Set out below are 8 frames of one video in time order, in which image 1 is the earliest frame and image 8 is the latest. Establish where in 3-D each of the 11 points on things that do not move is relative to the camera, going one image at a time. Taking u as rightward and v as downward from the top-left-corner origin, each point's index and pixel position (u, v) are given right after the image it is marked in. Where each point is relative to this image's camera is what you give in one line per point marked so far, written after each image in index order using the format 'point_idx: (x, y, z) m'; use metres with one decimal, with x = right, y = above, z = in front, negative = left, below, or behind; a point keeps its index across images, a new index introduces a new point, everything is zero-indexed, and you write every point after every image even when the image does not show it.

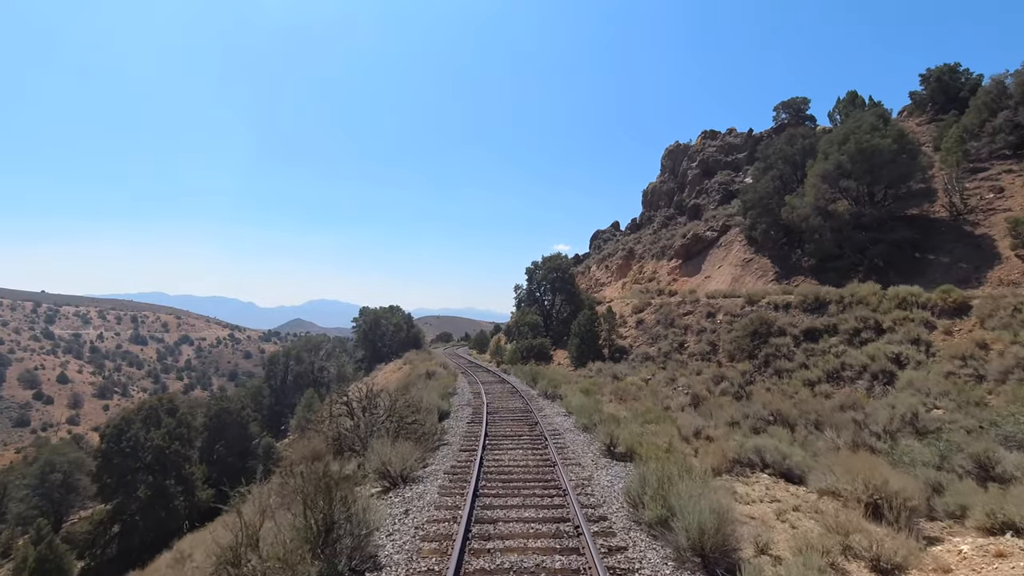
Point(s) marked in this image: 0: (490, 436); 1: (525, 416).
0: (-0.6, -3.9, +12.2) m
1: (+0.4, -4.0, +14.8) m
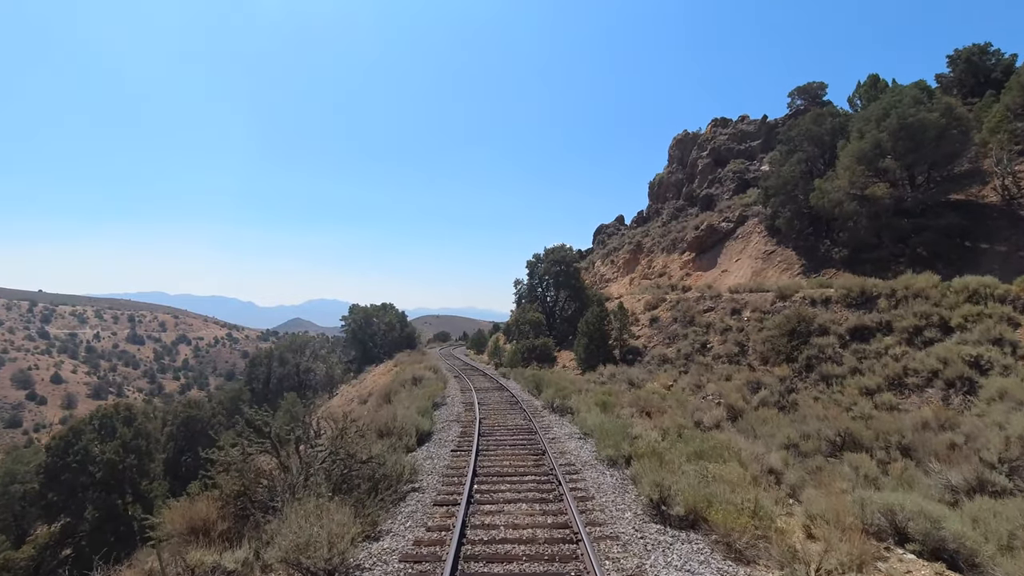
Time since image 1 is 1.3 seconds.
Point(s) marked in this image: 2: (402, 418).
0: (-0.6, -3.5, +9.0) m
1: (+0.4, -3.7, +11.6) m
2: (-2.9, -3.4, +12.2) m
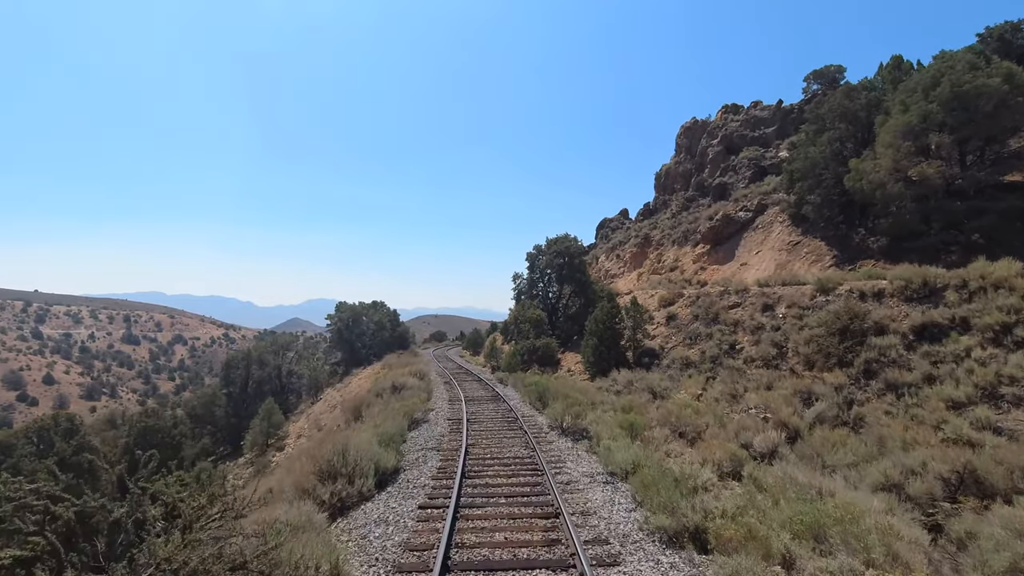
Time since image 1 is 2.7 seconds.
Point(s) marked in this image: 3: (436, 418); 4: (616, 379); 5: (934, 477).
0: (-0.7, -3.2, +5.7) m
1: (+0.3, -3.4, +8.3) m
2: (-2.9, -3.0, +8.9) m
3: (-2.2, -3.9, +13.8) m
4: (+4.3, -3.8, +19.5) m
5: (+8.0, -3.6, +9.0) m
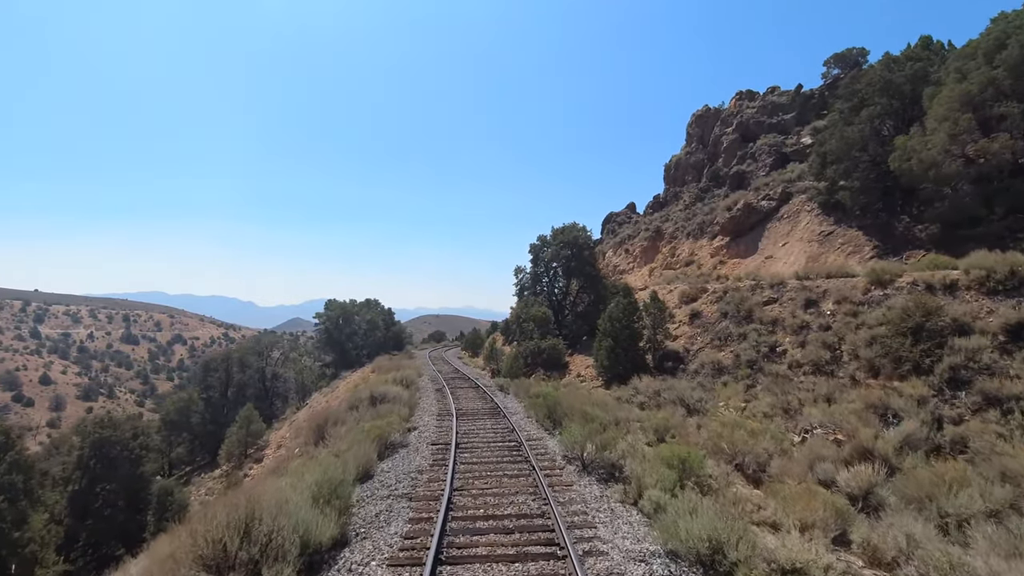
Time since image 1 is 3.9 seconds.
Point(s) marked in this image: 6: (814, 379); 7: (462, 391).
0: (-0.6, -2.9, +2.7) m
1: (+0.3, -3.1, +5.3) m
2: (-2.9, -2.8, +5.9) m
3: (-2.2, -3.6, +10.8) m
4: (+4.4, -3.5, +16.5) m
5: (+8.1, -3.3, +5.9) m
6: (+9.7, -2.9, +15.1) m
7: (-2.1, -4.3, +19.6) m
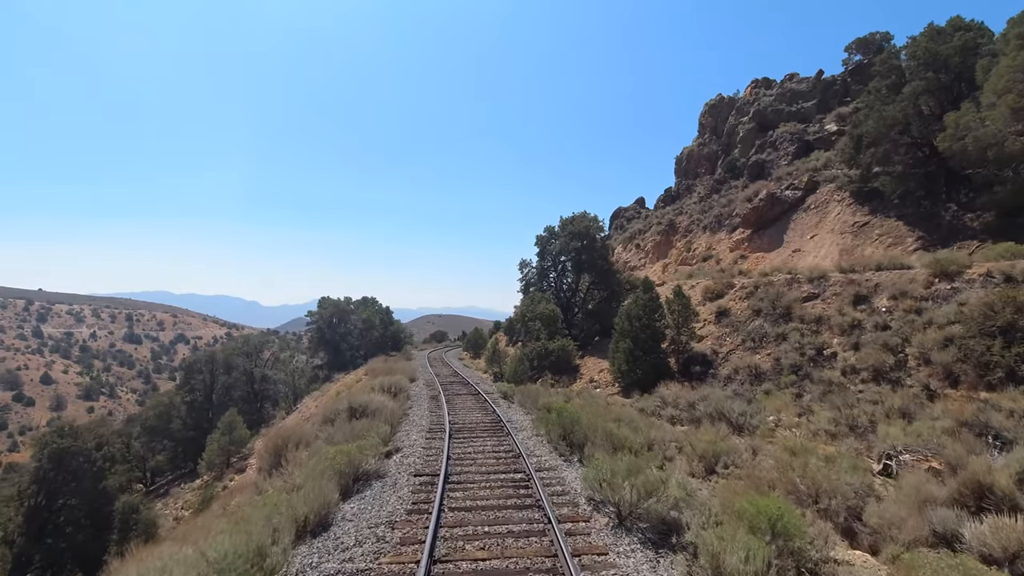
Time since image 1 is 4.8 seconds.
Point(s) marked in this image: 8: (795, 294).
0: (-0.6, -2.7, +0.3) m
1: (+0.4, -2.8, +2.9) m
2: (-2.8, -2.5, +3.6) m
3: (-2.1, -3.3, +8.5) m
4: (+4.5, -3.3, +14.1) m
5: (+8.2, -3.1, +3.5) m
6: (+9.9, -2.7, +12.6) m
7: (-1.9, -4.1, +17.2) m
8: (+11.0, -0.2, +18.2) m
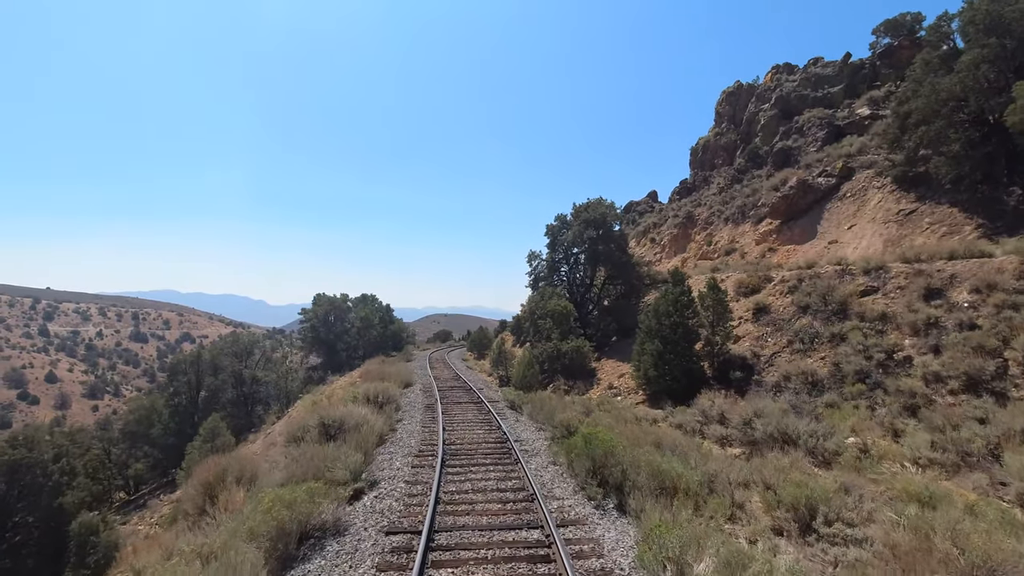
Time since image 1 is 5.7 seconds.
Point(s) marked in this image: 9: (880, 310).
0: (-0.5, -2.4, -2.1) m
1: (+0.5, -2.6, +0.5) m
2: (-2.7, -2.3, +1.2) m
3: (-1.9, -3.1, +6.1) m
4: (+4.7, -3.0, +11.6) m
5: (+8.3, -2.9, +1.0) m
6: (+10.1, -2.4, +10.1) m
7: (-1.6, -3.8, +14.8) m
8: (+11.3, 0.0, +15.6) m
9: (+11.1, -0.6, +14.1) m
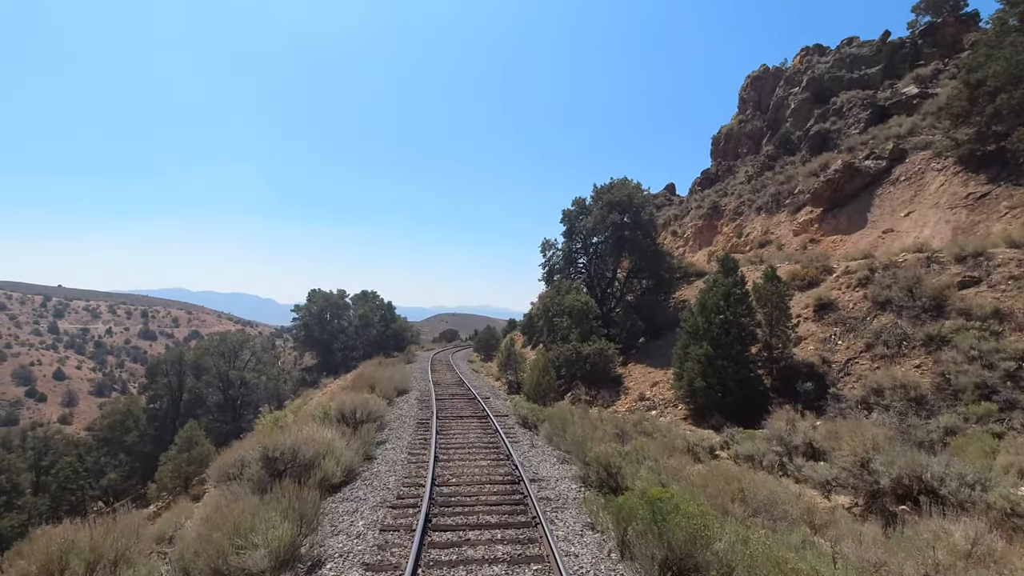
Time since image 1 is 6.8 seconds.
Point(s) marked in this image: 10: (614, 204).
0: (-0.4, -2.1, -4.9) m
1: (+0.6, -2.3, -2.4) m
2: (-2.6, -2.0, -1.6) m
3: (-1.7, -2.8, +3.3) m
4: (+5.0, -2.8, +8.7) m
5: (+8.4, -2.6, -2.0) m
6: (+10.3, -2.2, +7.1) m
7: (-1.3, -3.5, +12.0) m
8: (+11.6, +0.2, +12.7) m
9: (+11.4, -0.4, +11.1) m
10: (+4.2, +3.5, +19.6) m
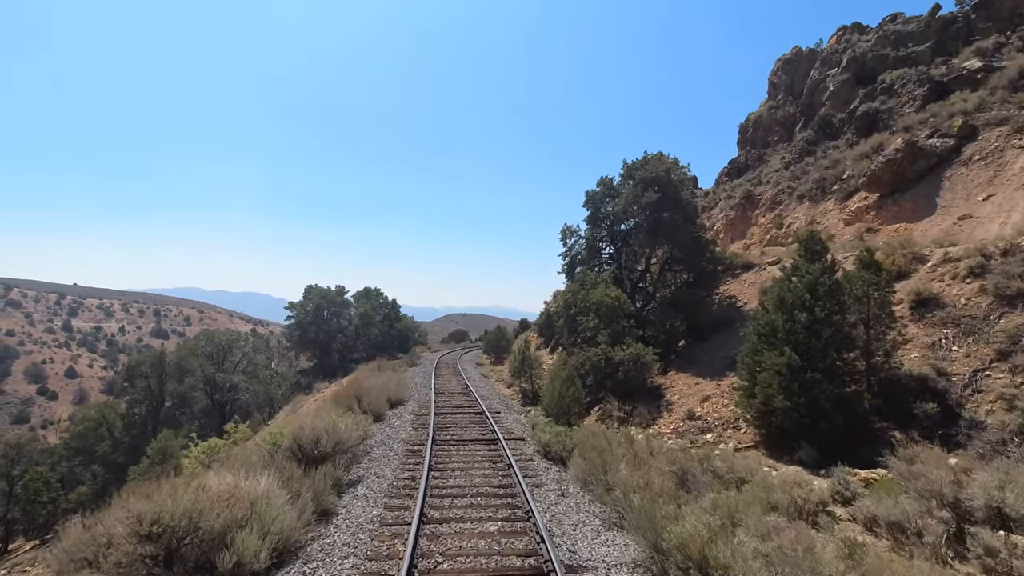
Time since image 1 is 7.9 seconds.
0: (-0.4, -1.9, -7.7) m
1: (+0.7, -2.0, -5.2) m
2: (-2.5, -1.7, -4.4) m
3: (-1.5, -2.5, +0.5) m
4: (+5.3, -2.5, +5.8) m
5: (+8.5, -2.4, -5.0) m
6: (+10.6, -2.0, +4.1) m
7: (-1.0, -3.2, +9.2) m
8: (+12.0, +0.4, +9.6) m
9: (+11.7, -0.2, +8.1) m
10: (+4.7, +3.7, +16.7) m
